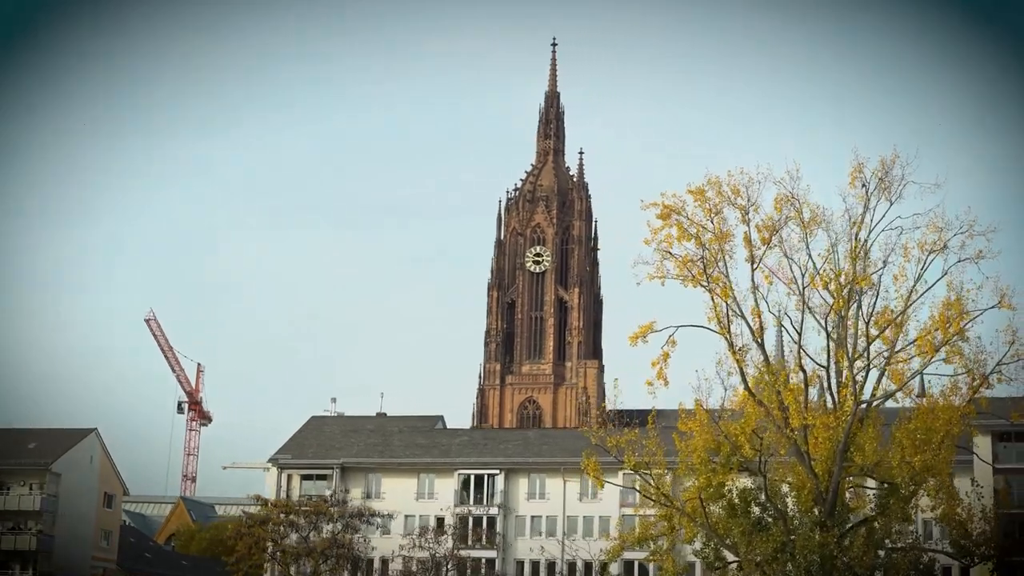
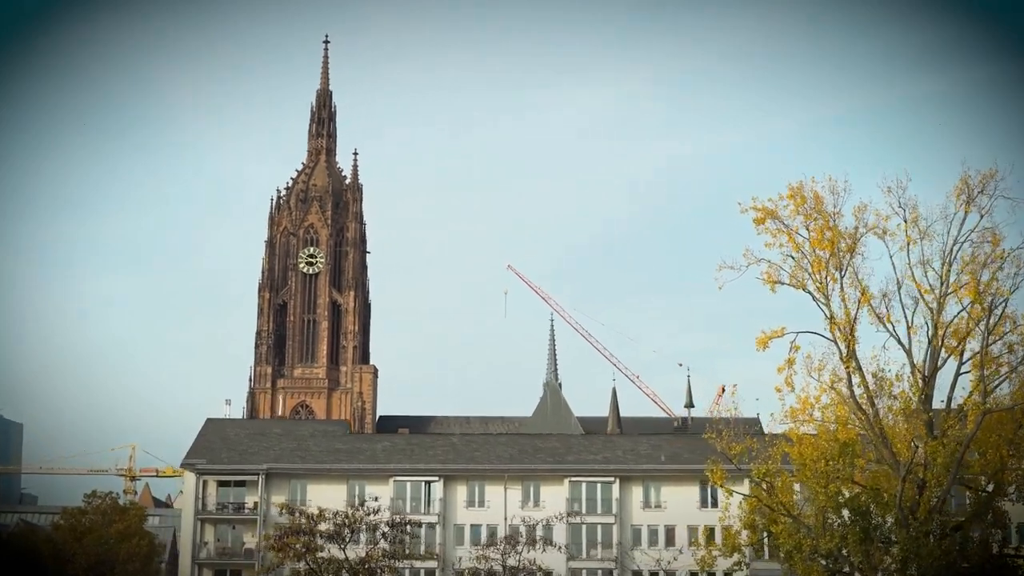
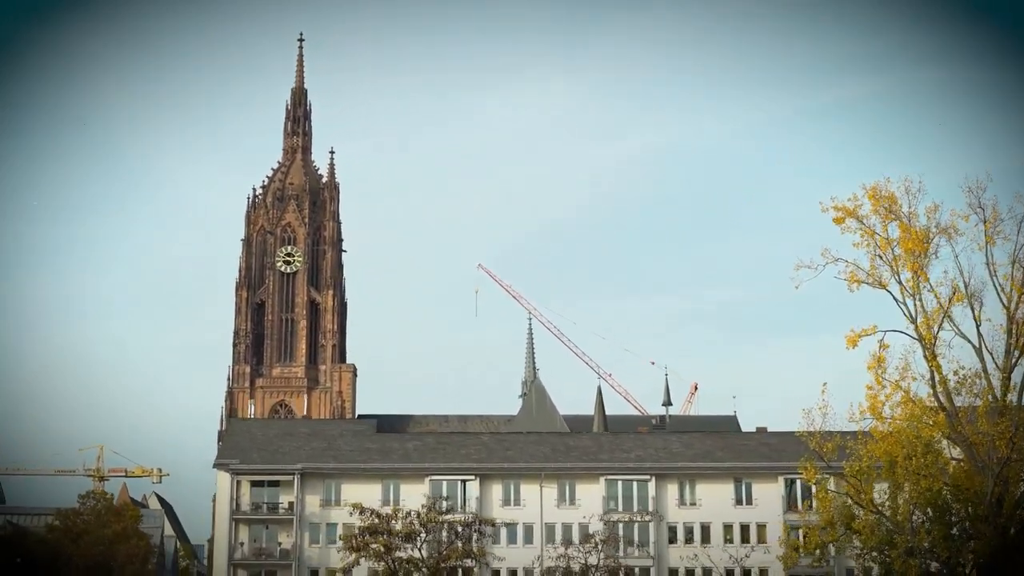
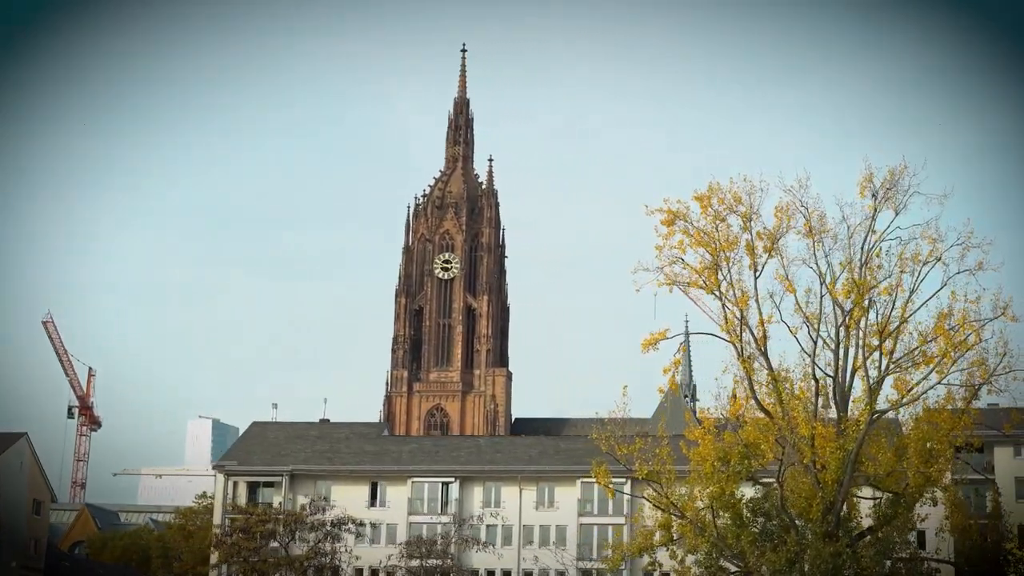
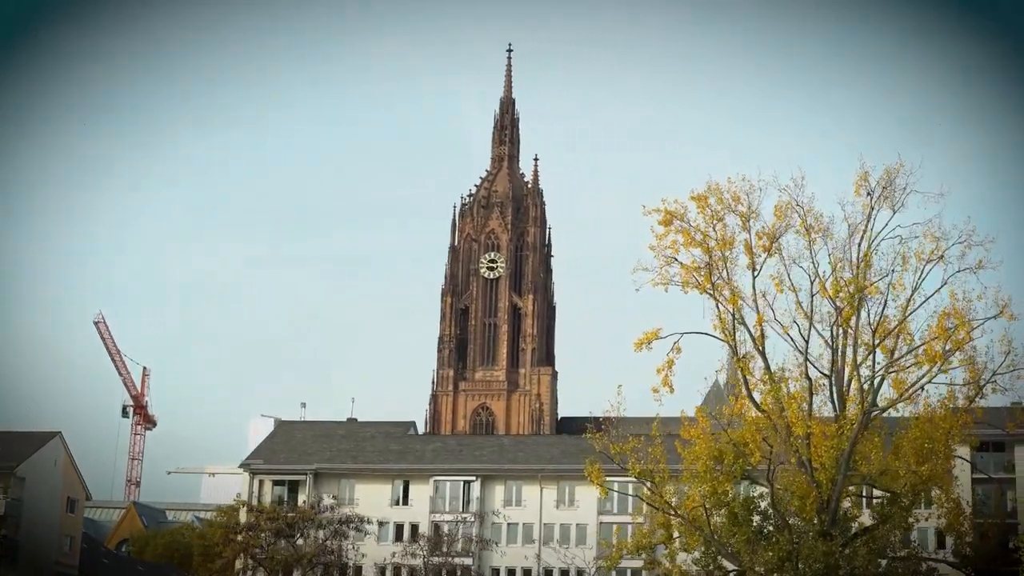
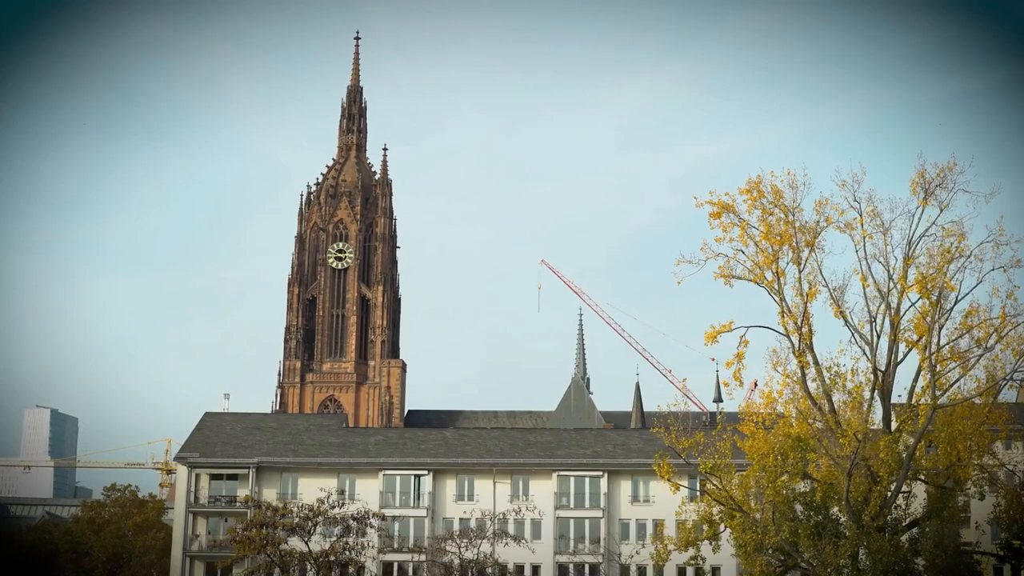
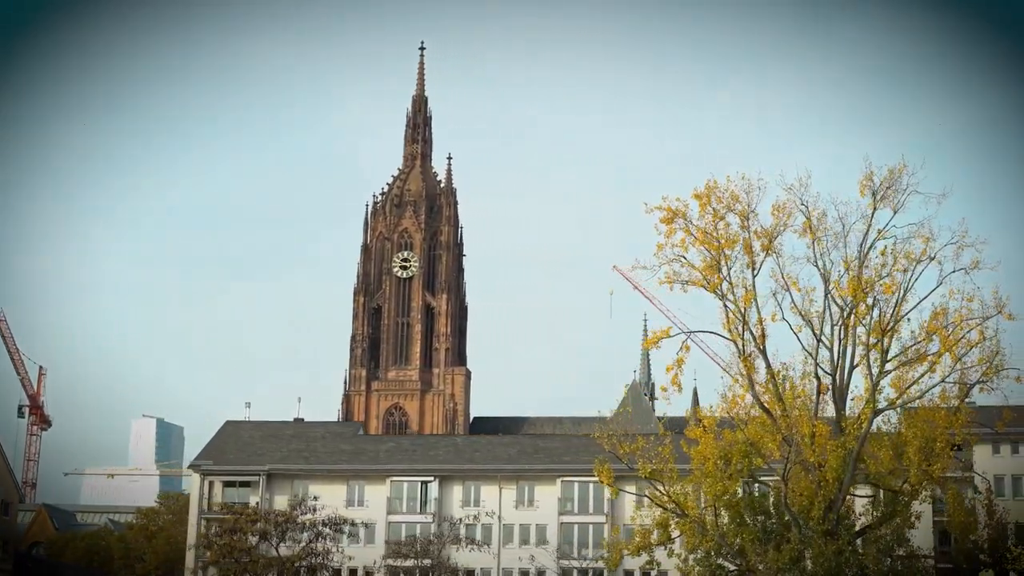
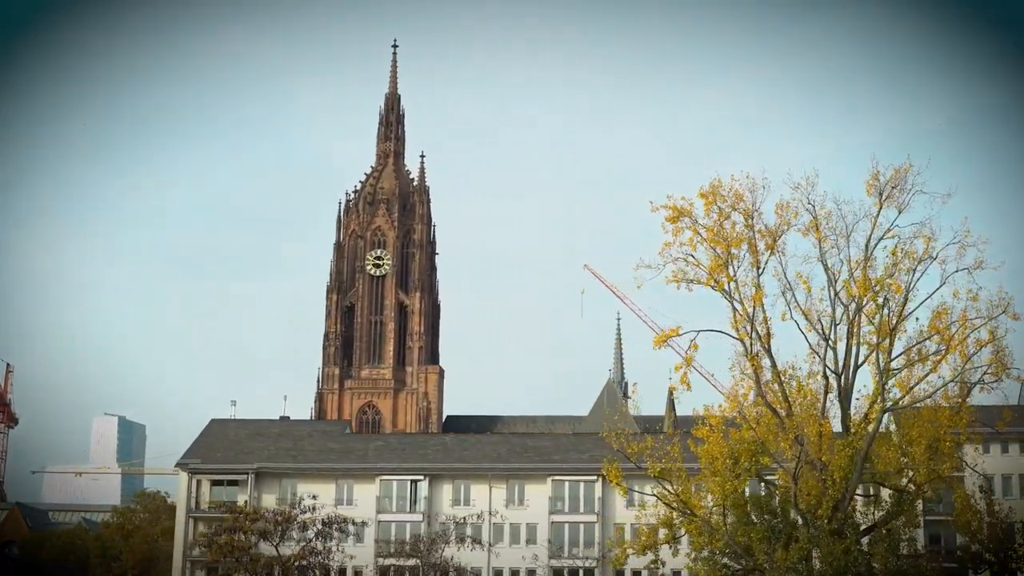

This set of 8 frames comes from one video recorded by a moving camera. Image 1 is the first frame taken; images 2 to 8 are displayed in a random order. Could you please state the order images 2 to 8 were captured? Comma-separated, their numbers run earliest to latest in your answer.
5, 4, 7, 8, 6, 2, 3
